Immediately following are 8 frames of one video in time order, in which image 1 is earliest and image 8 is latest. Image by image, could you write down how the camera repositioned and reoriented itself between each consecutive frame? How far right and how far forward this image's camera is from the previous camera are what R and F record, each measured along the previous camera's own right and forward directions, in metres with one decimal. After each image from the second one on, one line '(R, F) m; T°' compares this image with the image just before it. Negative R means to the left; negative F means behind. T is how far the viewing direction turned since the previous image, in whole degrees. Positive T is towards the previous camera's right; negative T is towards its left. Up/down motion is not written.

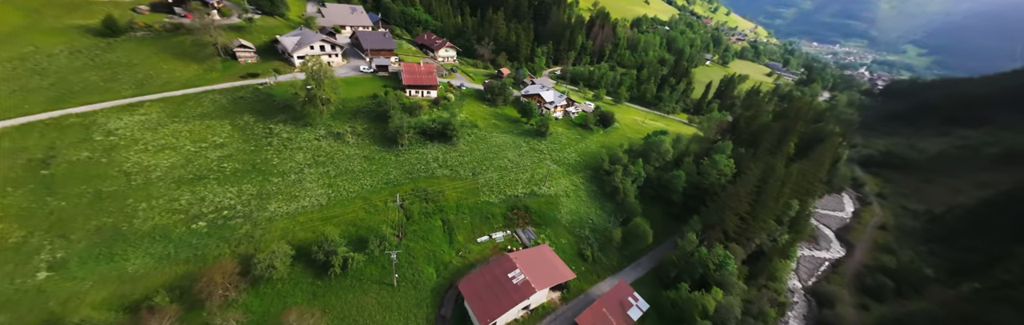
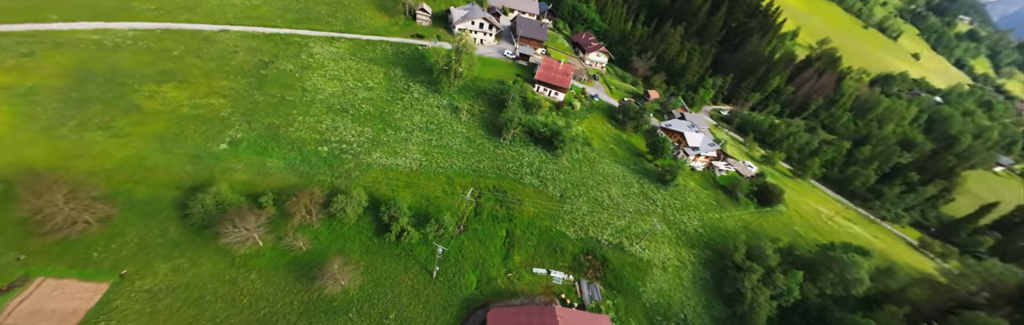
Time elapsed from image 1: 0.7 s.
(+2.5, +4.8) m; -23°
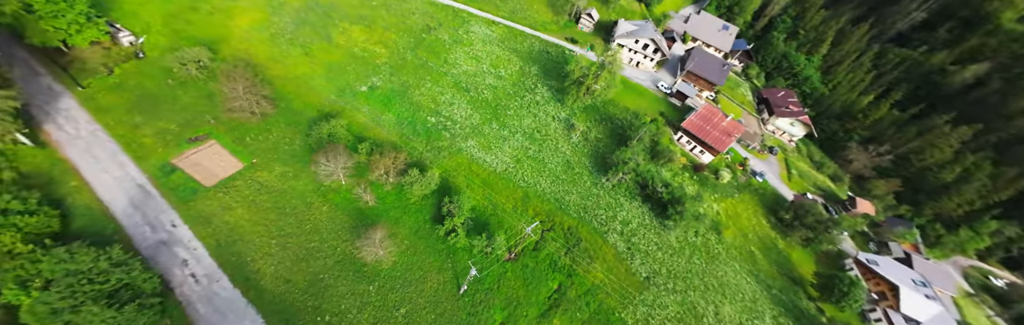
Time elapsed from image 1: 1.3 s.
(+2.3, +5.1) m; -22°
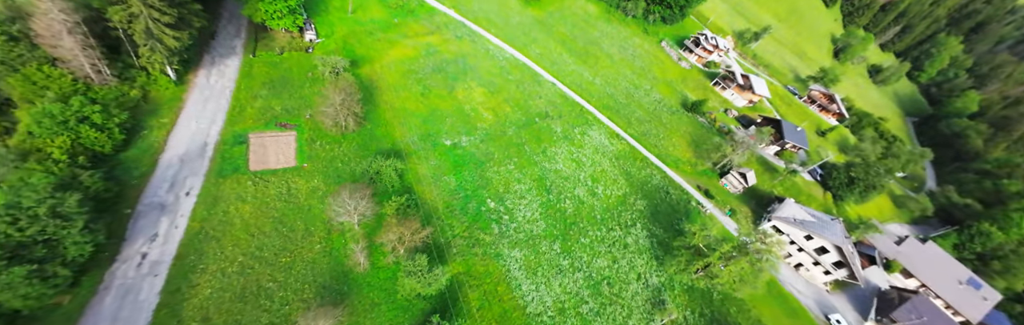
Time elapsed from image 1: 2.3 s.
(+1.3, +7.4) m; -20°
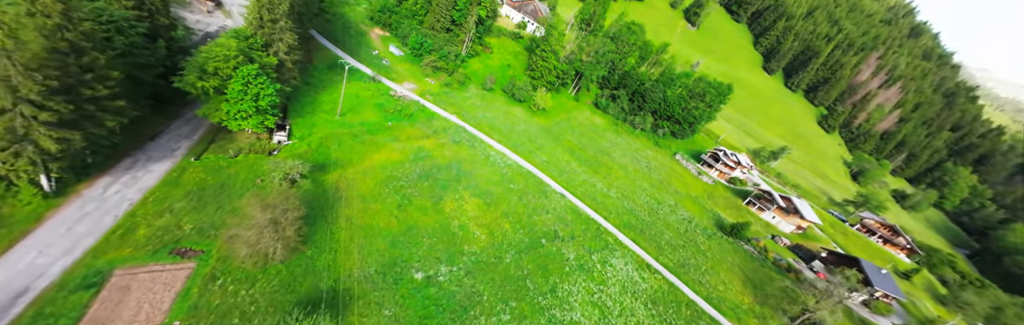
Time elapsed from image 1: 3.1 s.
(+0.6, +8.5) m; -1°
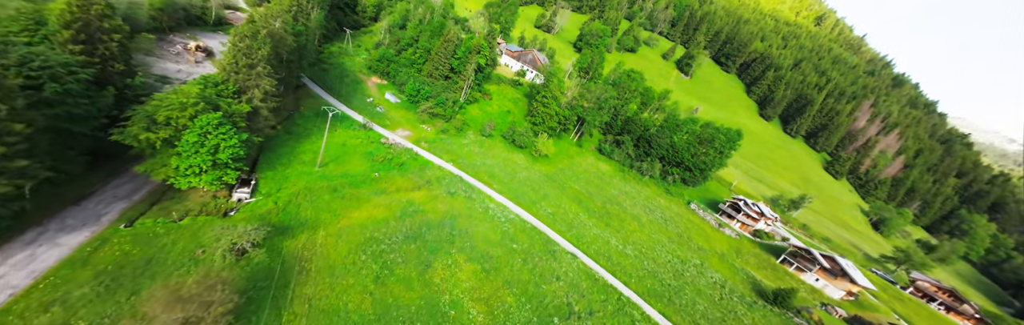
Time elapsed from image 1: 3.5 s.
(-0.2, +5.1) m; 0°
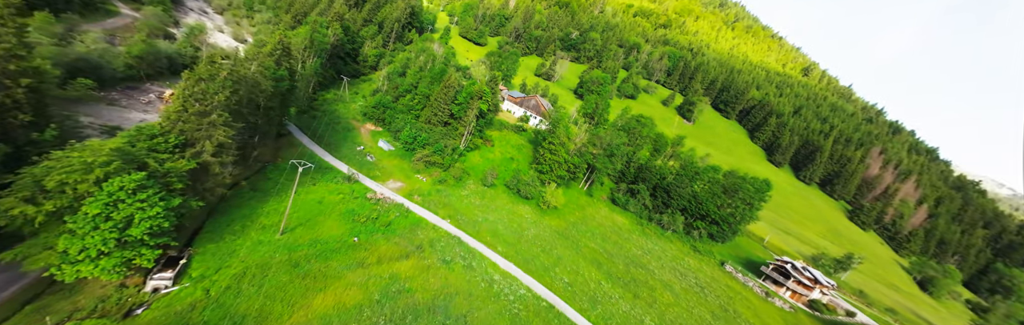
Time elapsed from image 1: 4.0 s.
(-1.2, +7.3) m; 0°
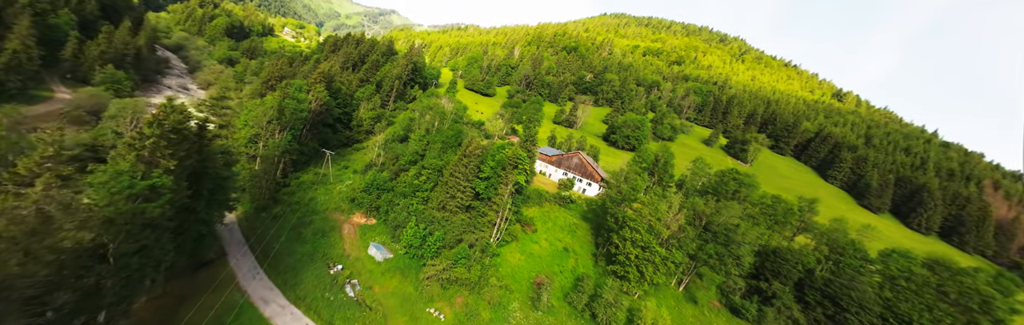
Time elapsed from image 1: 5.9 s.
(-7.1, +24.0) m; -1°
